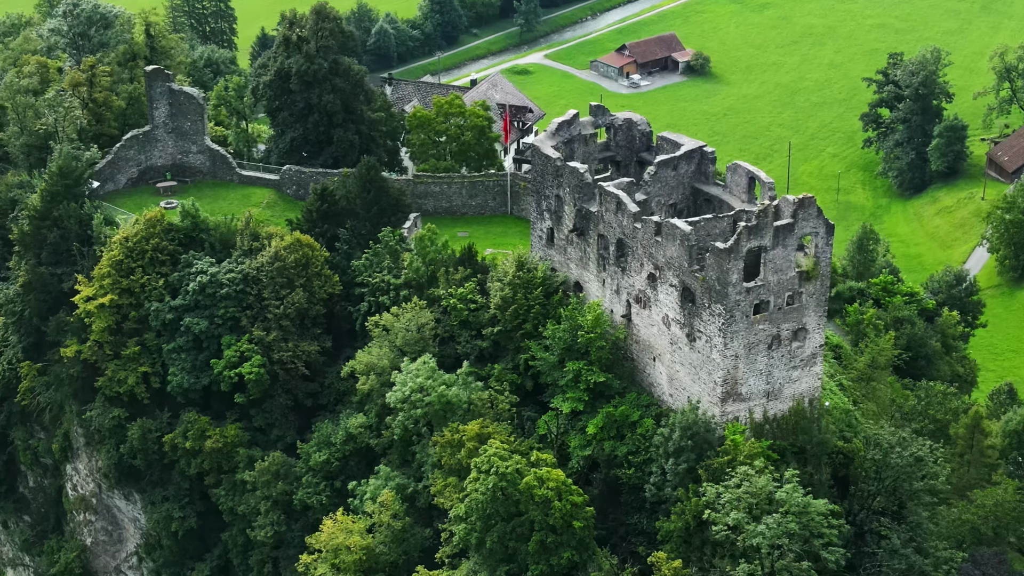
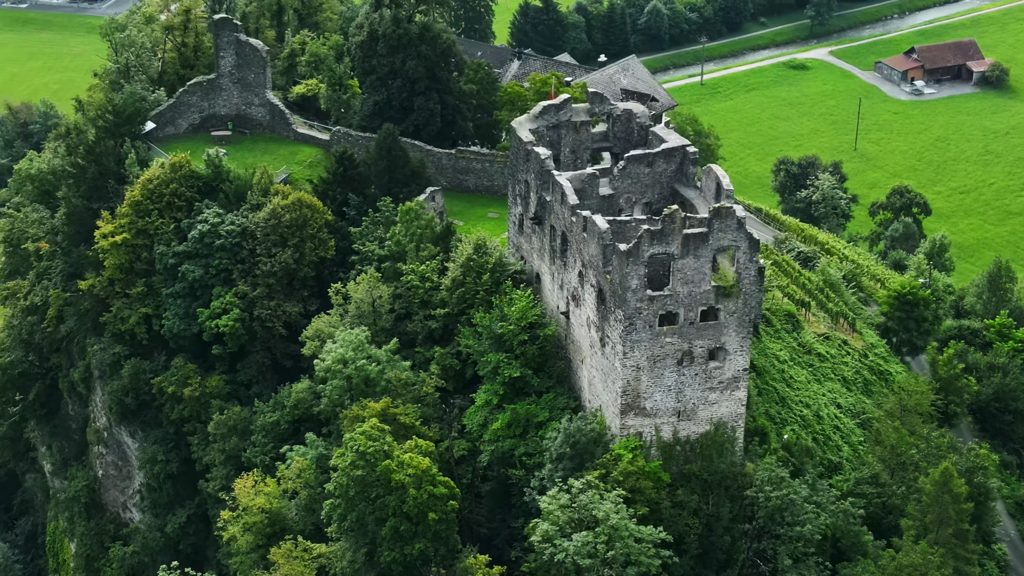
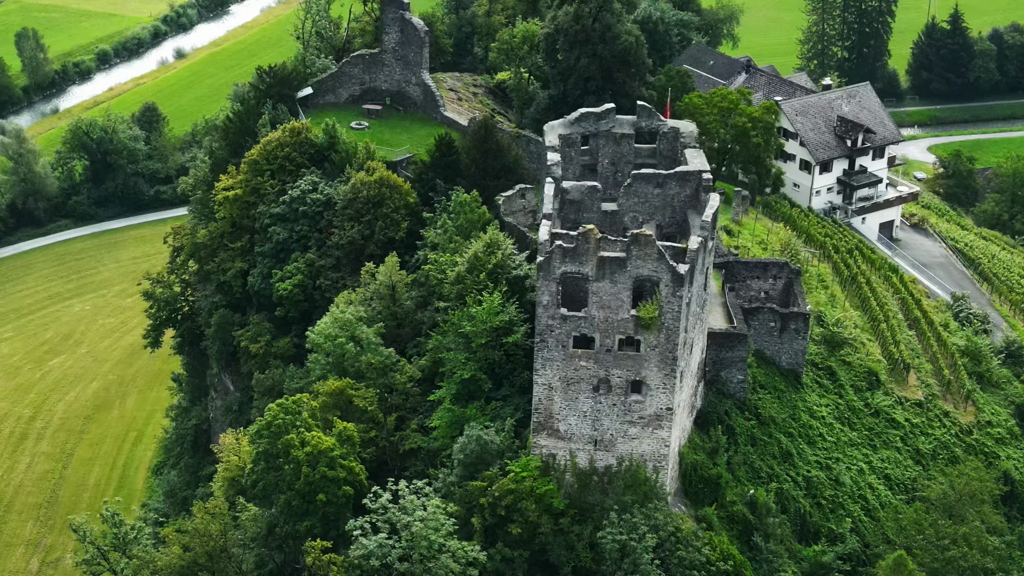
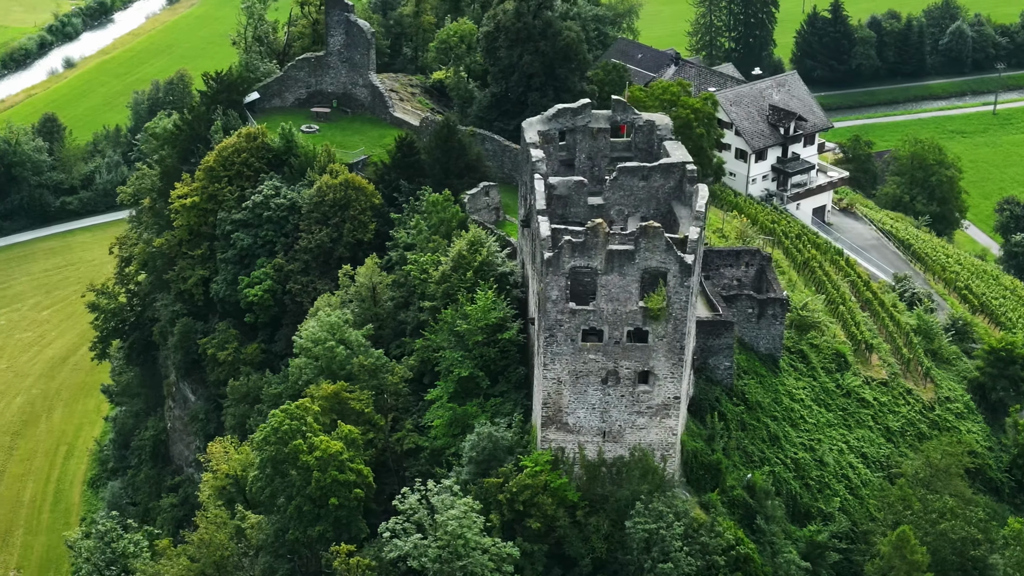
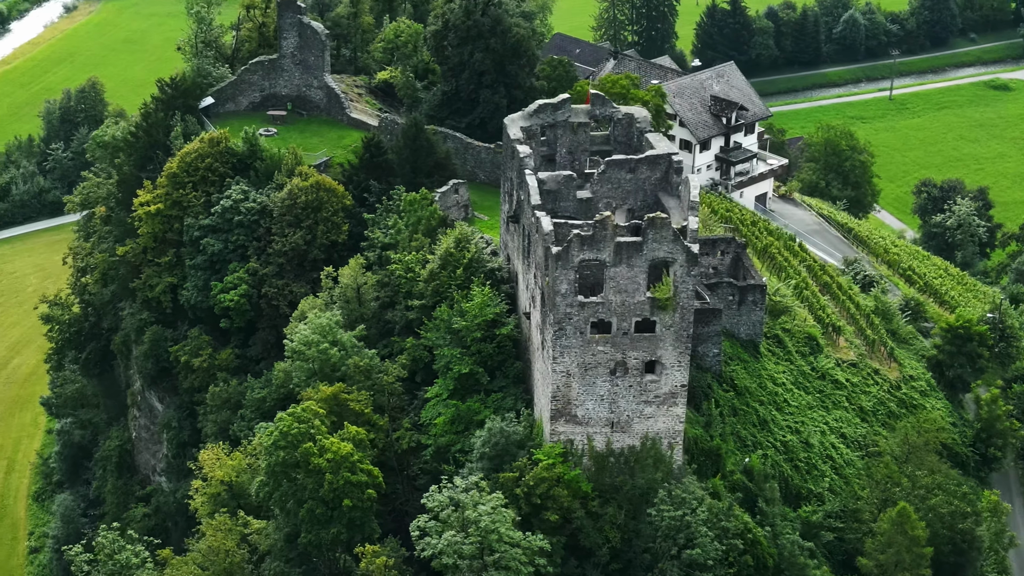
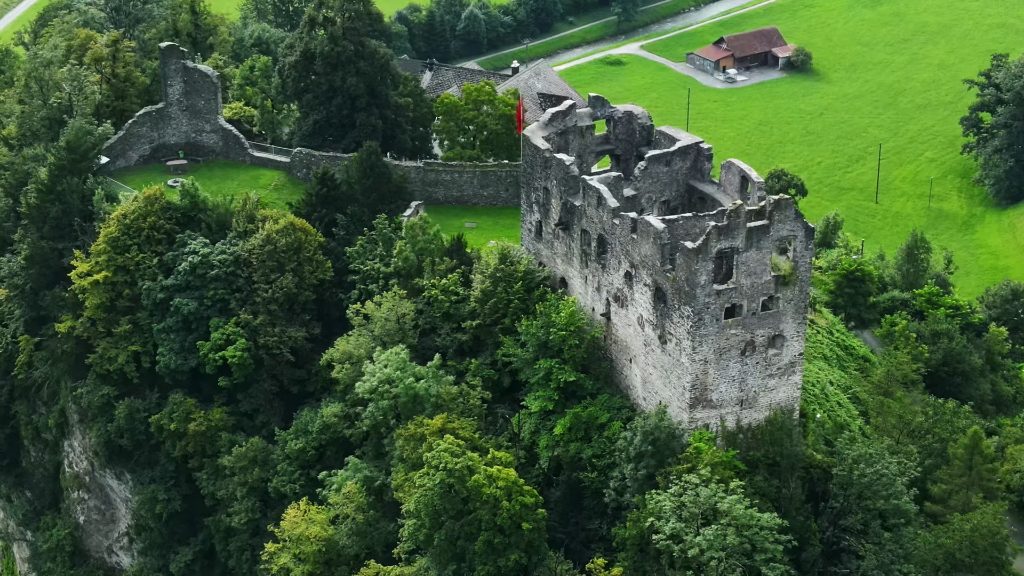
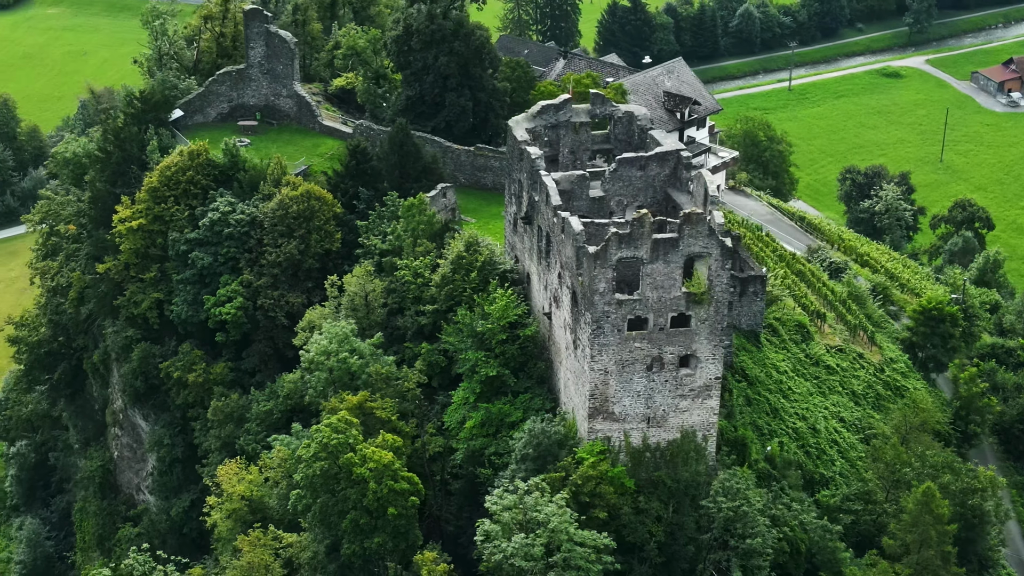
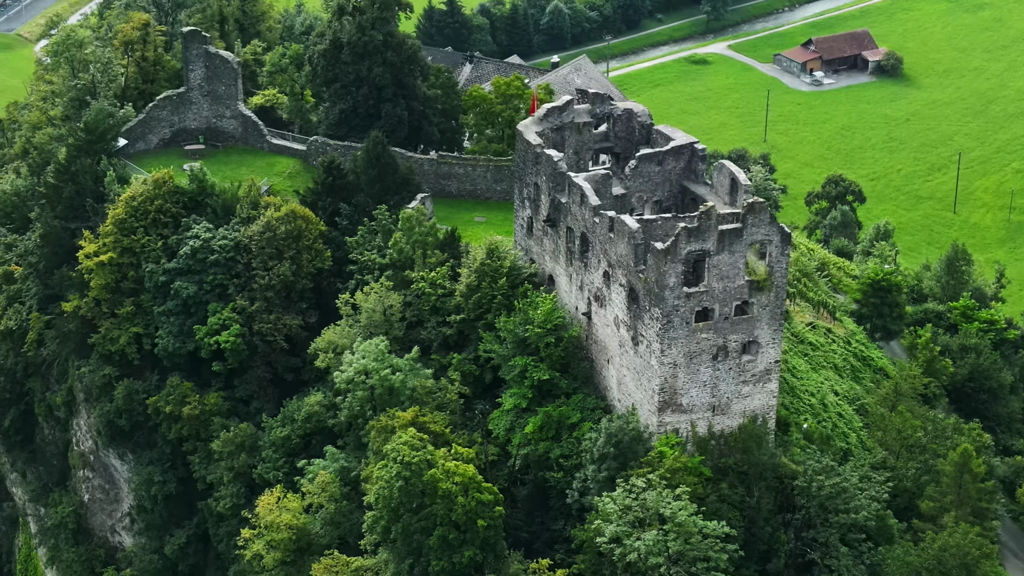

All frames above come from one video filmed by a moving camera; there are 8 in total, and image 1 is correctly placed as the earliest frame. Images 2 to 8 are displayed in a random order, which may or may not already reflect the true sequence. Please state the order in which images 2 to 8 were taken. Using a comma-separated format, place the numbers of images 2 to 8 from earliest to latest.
6, 8, 2, 7, 5, 4, 3
